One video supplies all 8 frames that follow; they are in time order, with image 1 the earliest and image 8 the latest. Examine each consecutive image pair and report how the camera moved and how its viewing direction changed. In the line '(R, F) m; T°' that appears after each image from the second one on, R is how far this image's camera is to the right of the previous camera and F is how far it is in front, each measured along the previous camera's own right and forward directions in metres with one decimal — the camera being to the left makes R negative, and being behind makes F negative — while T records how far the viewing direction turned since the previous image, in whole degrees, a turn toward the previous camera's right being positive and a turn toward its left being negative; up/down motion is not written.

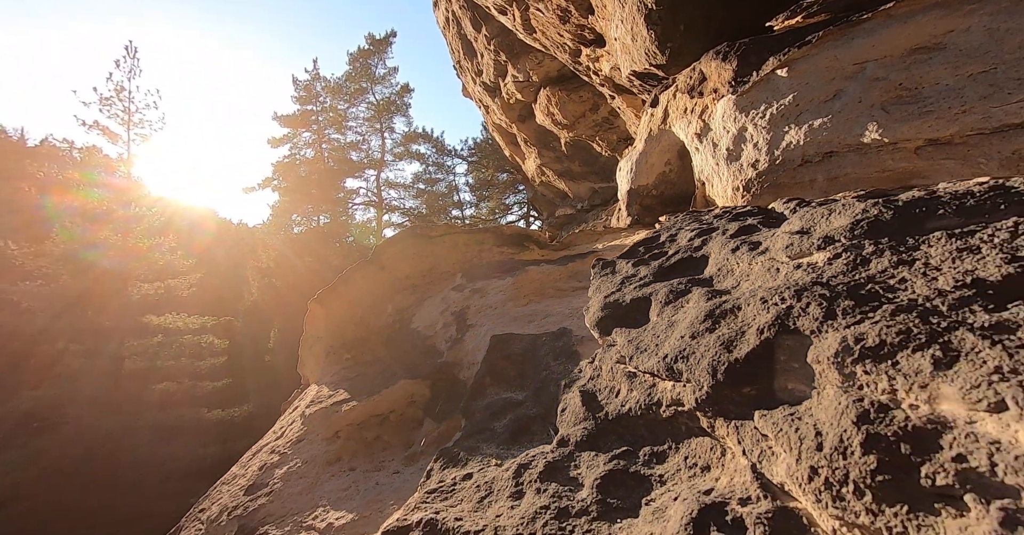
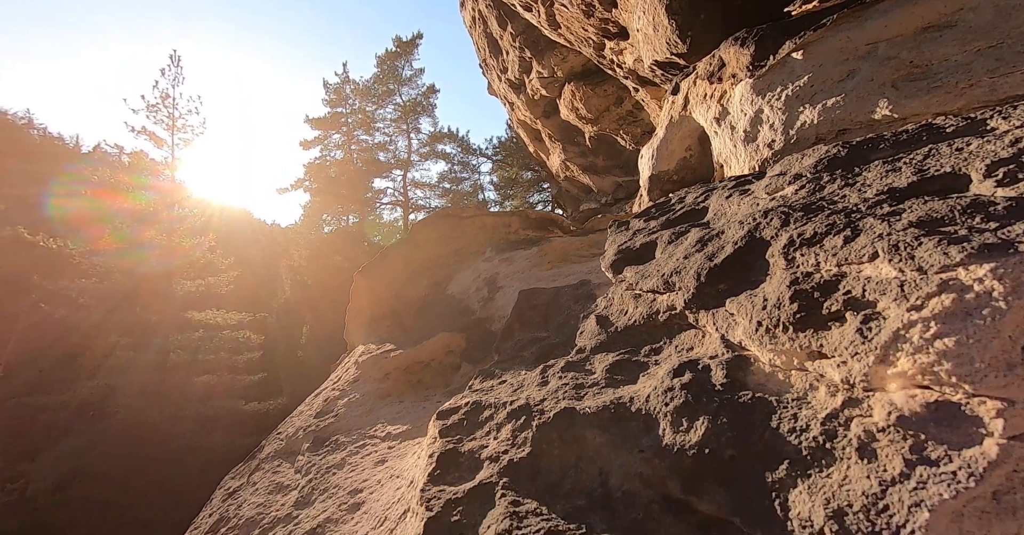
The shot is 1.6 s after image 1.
(0.0, -0.4) m; -3°
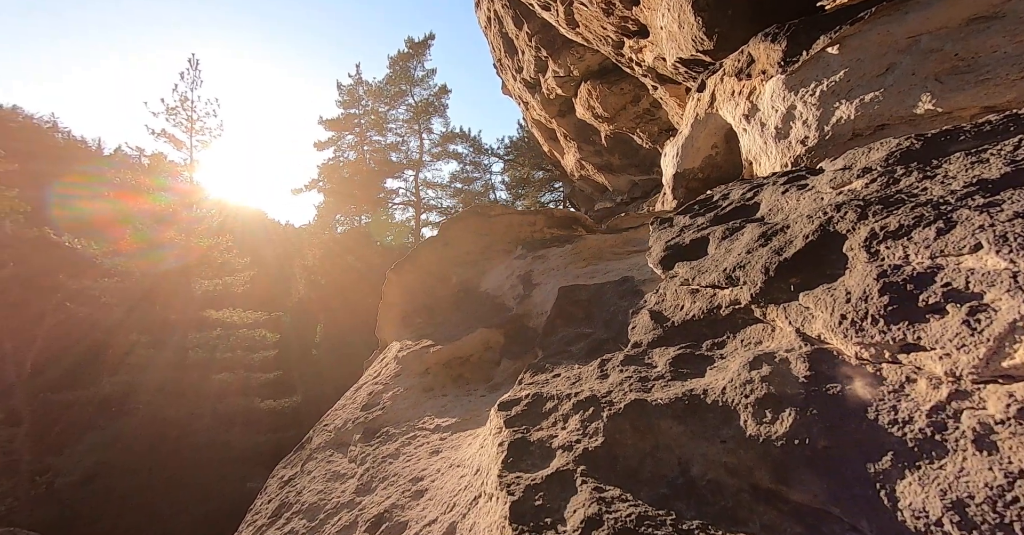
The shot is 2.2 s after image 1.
(-0.2, 0.0) m; -1°
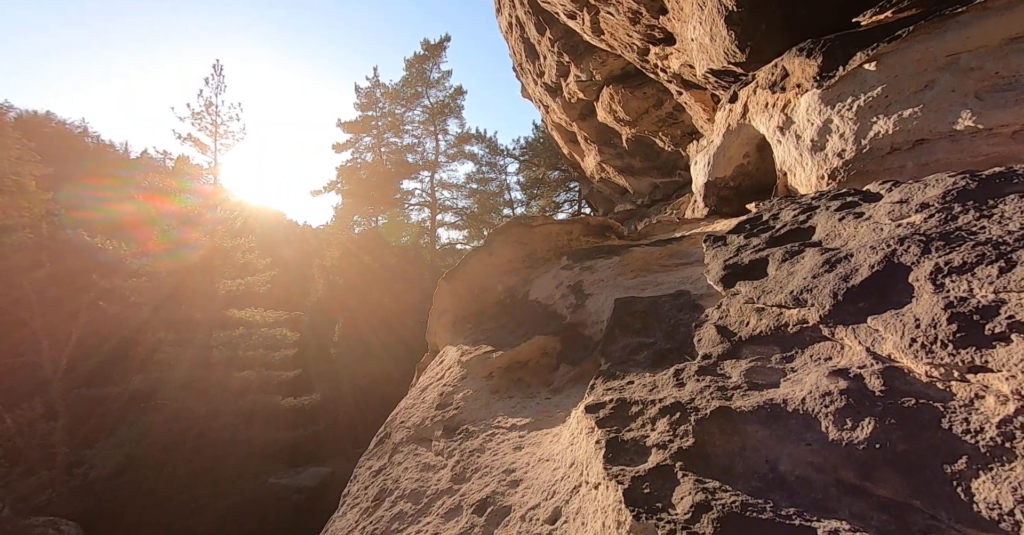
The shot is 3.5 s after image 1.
(-0.3, -0.2) m; -2°
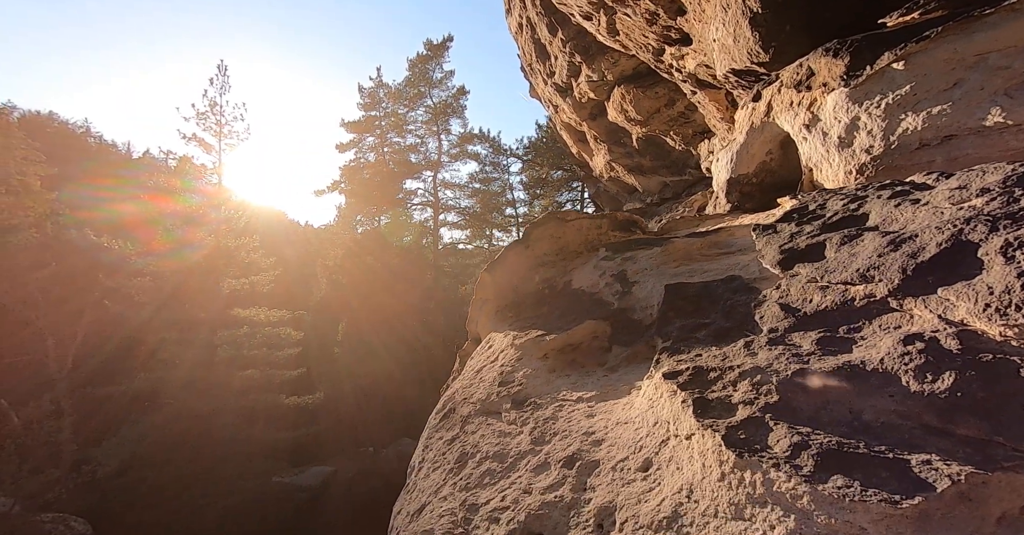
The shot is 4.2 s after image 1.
(-0.3, -0.2) m; 0°
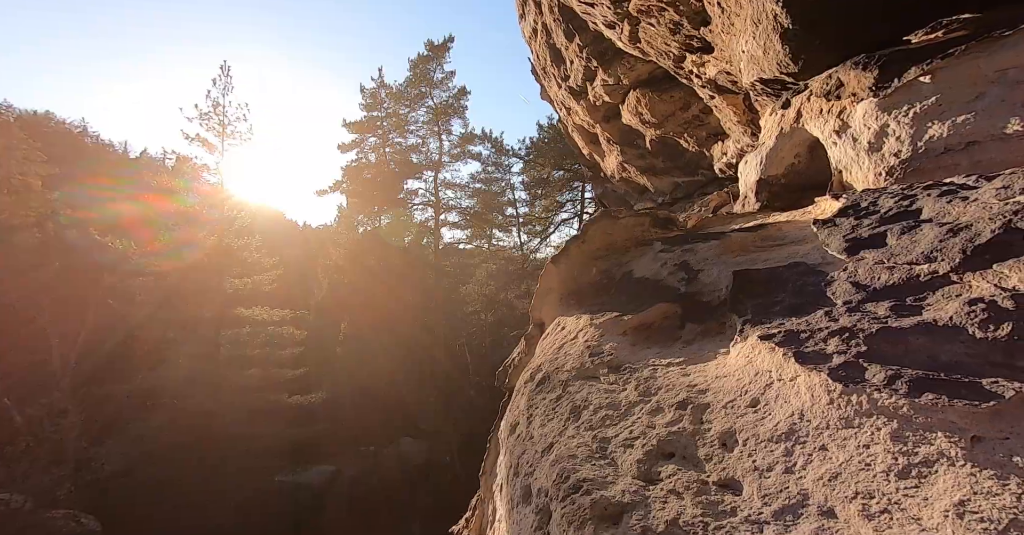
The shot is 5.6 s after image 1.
(-0.7, -0.5) m; 0°
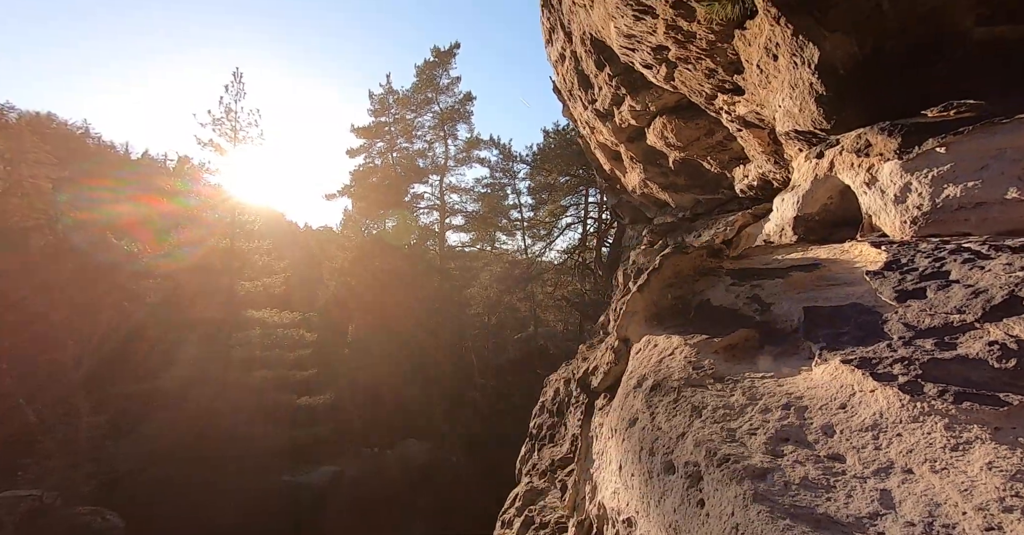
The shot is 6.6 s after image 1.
(-1.2, -1.3) m; 0°
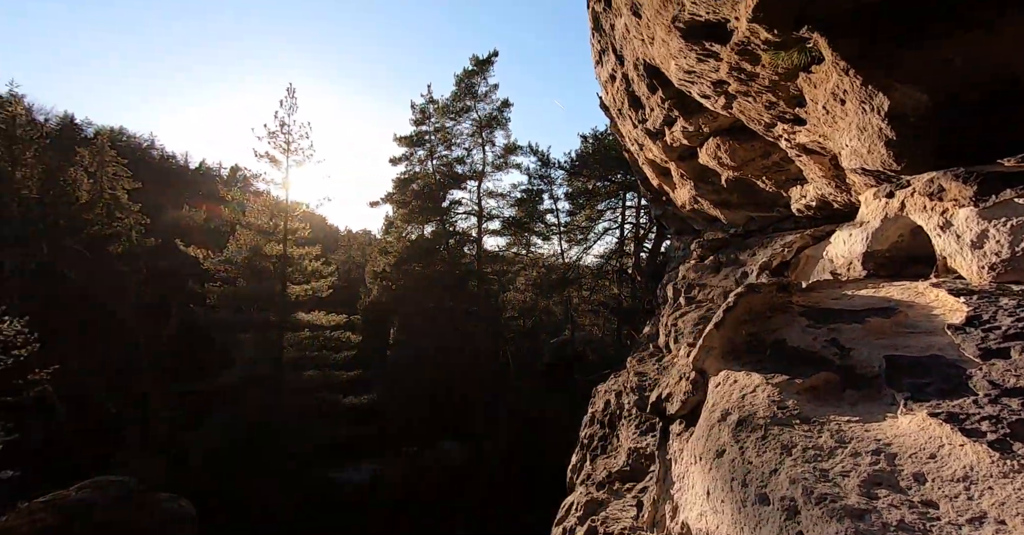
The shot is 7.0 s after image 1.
(-0.7, -0.7) m; -4°
